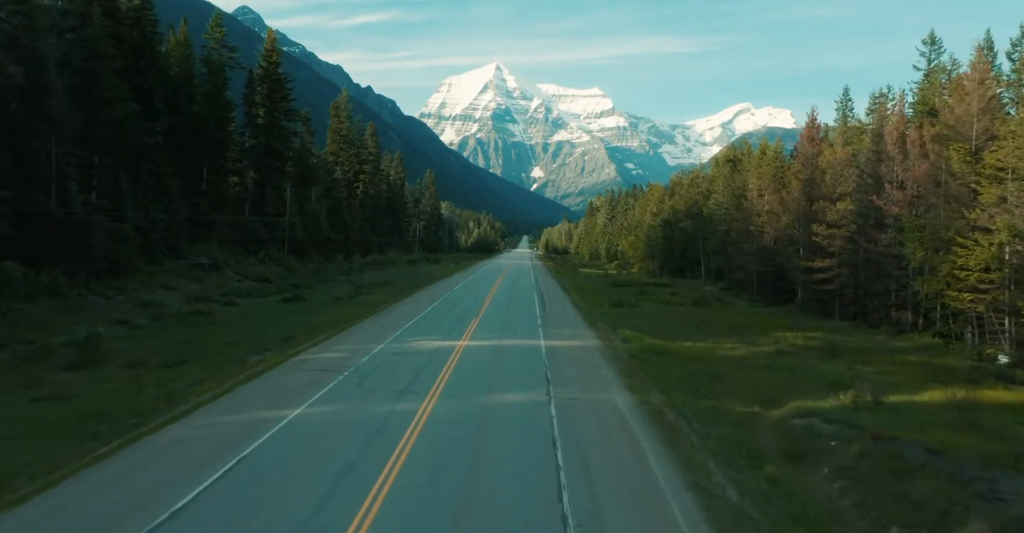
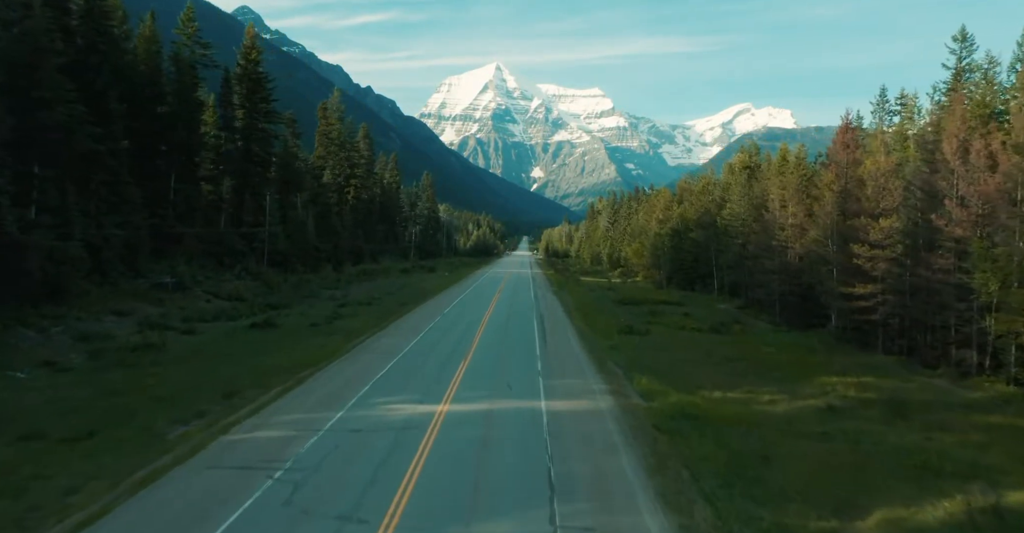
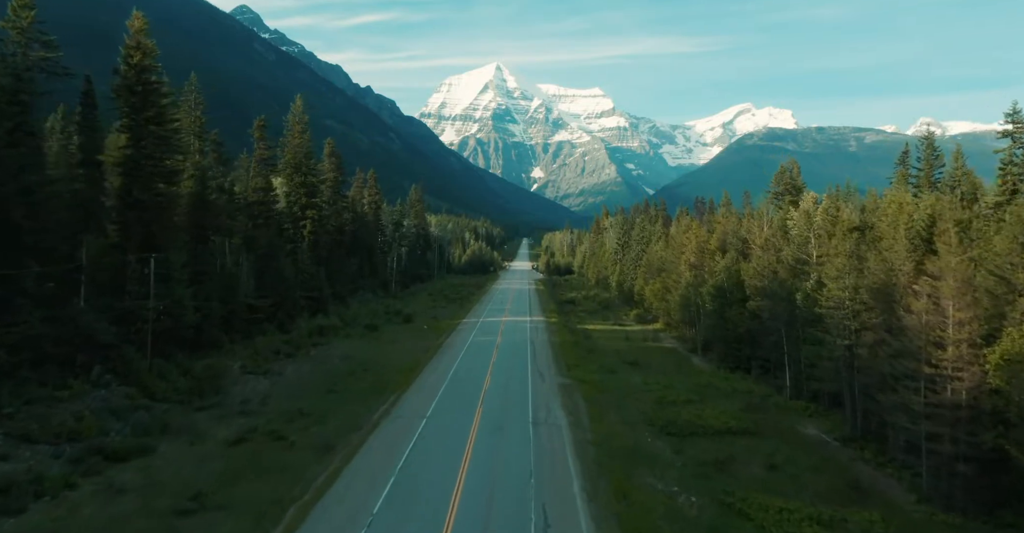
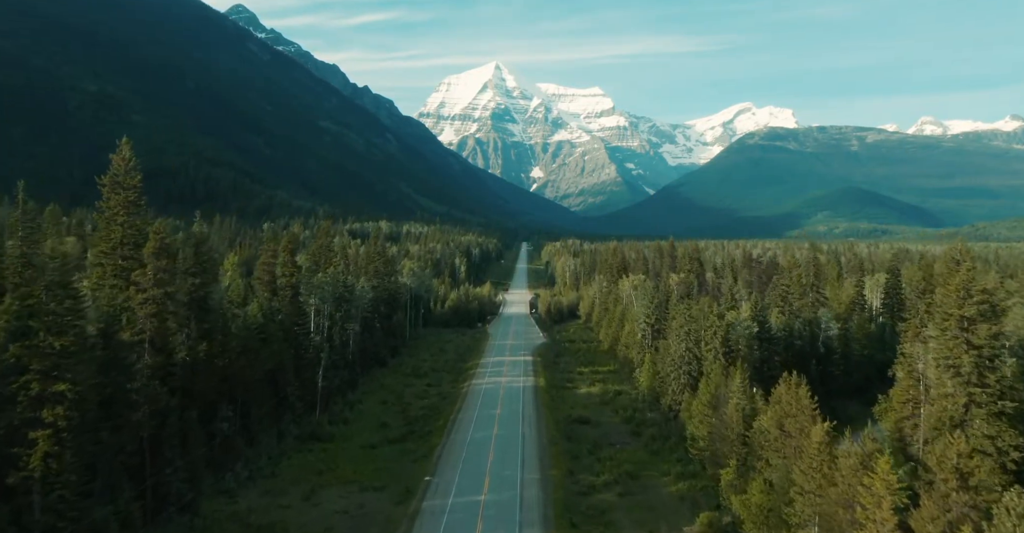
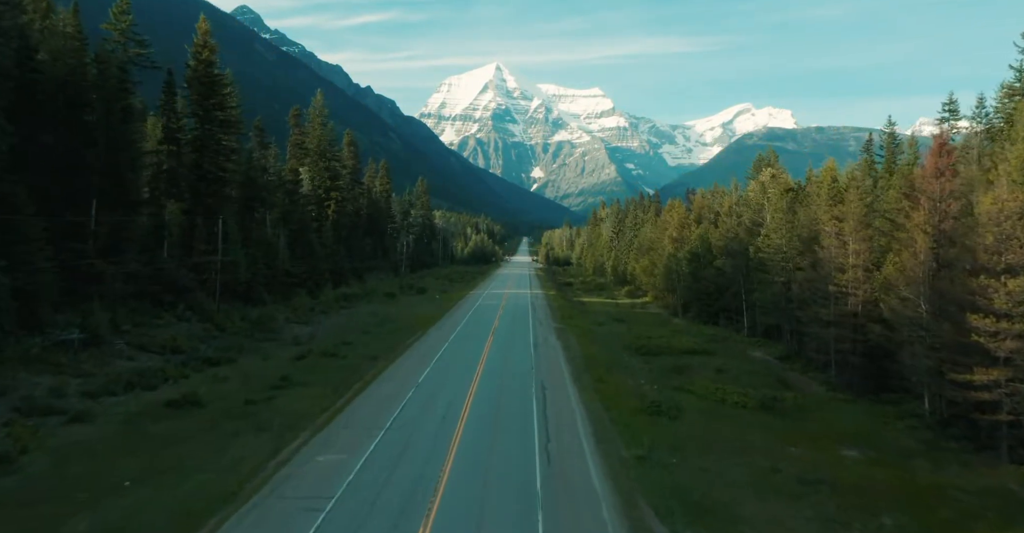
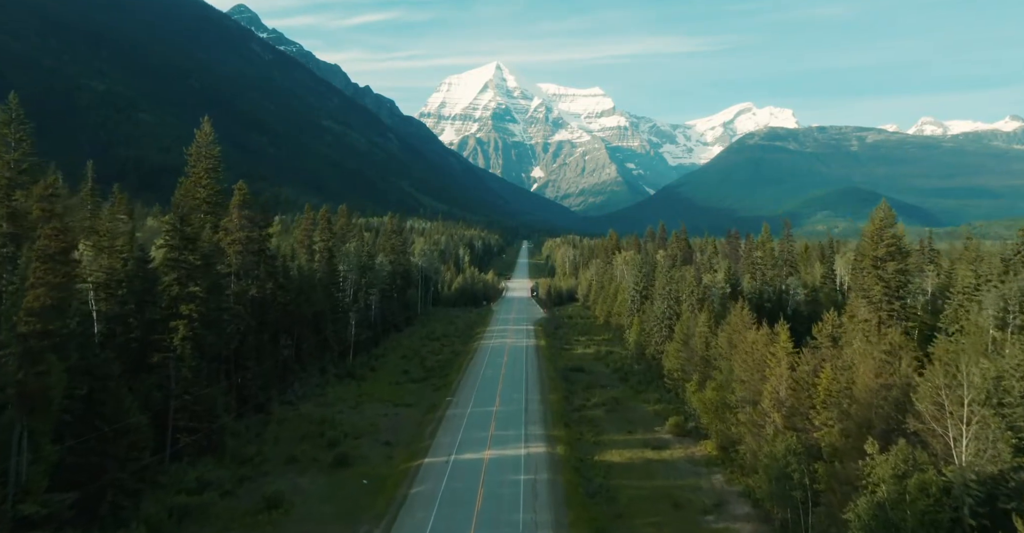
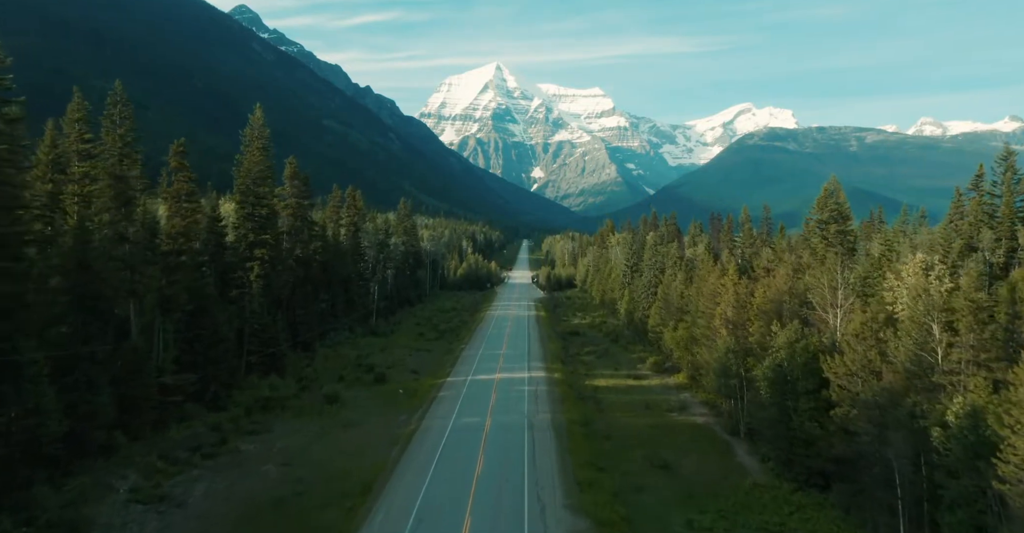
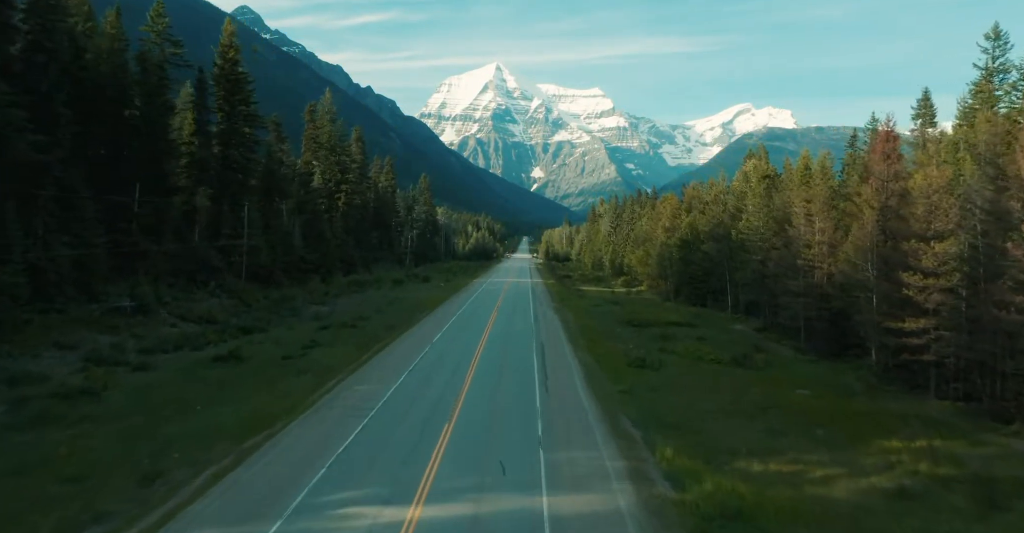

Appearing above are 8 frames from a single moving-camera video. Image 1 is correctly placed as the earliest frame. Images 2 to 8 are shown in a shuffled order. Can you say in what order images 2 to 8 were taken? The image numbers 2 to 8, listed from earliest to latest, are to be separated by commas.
2, 8, 5, 3, 7, 6, 4
